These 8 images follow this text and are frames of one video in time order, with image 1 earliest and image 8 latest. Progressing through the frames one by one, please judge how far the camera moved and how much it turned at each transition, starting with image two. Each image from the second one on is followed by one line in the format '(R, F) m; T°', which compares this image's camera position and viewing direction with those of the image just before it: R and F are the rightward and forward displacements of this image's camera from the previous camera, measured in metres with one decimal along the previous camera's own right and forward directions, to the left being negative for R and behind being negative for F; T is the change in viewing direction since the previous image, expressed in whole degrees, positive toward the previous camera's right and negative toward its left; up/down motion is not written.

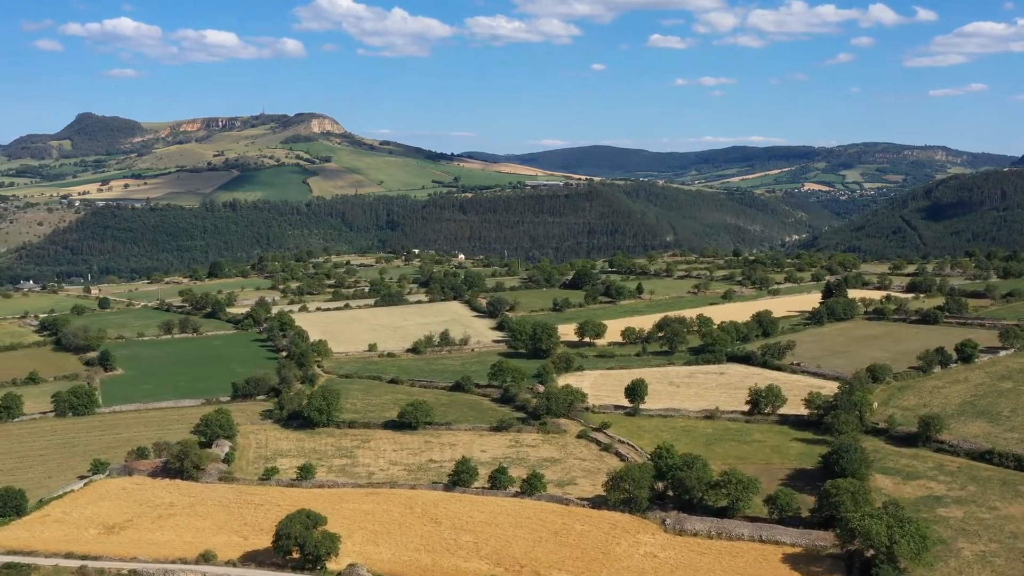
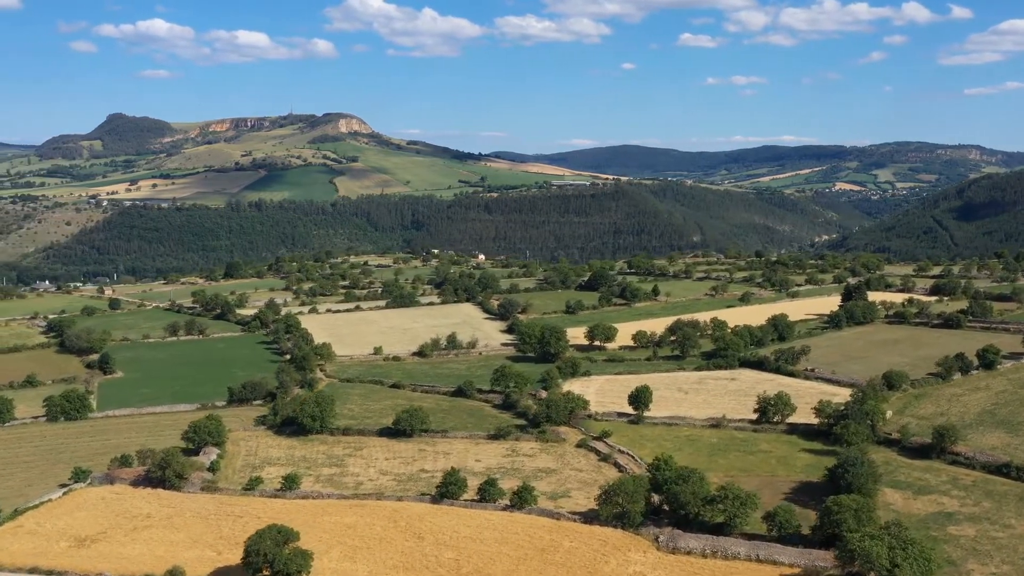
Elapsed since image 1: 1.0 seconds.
(+1.0, +1.0) m; -1°
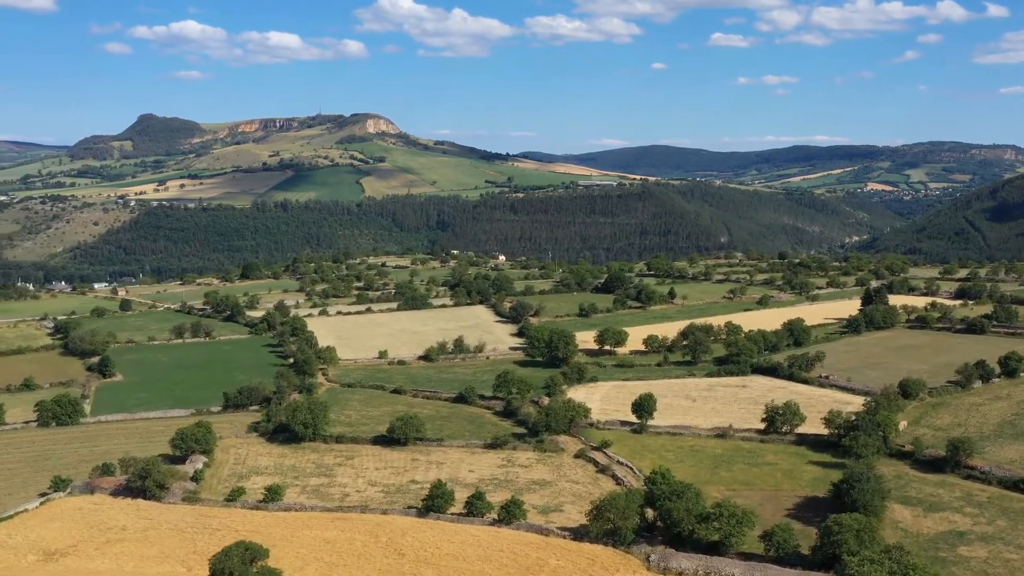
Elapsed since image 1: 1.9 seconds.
(+1.0, +1.0) m; -2°
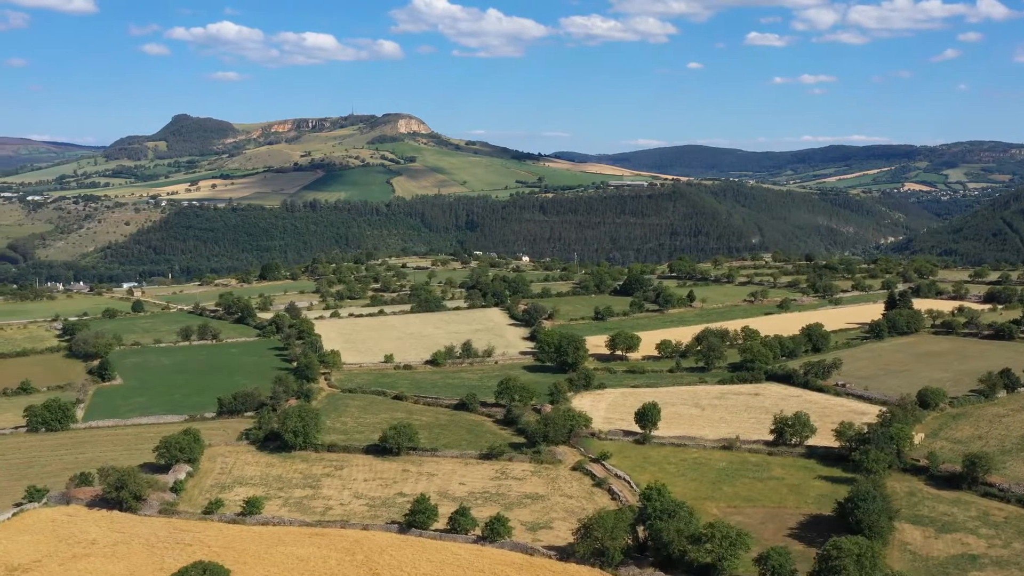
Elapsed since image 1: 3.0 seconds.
(+1.2, +1.1) m; -2°
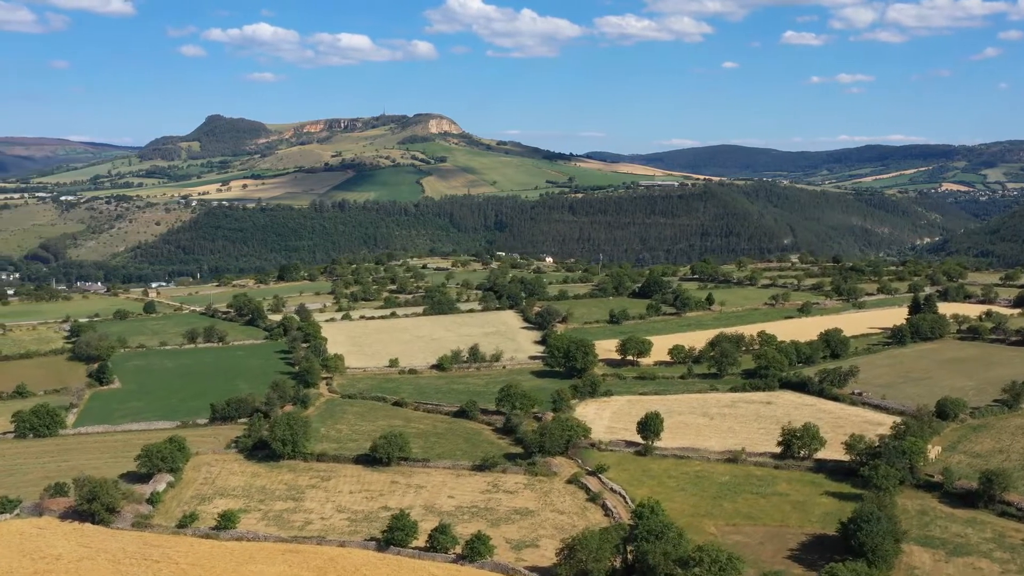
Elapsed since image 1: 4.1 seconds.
(+1.2, +1.1) m; -2°
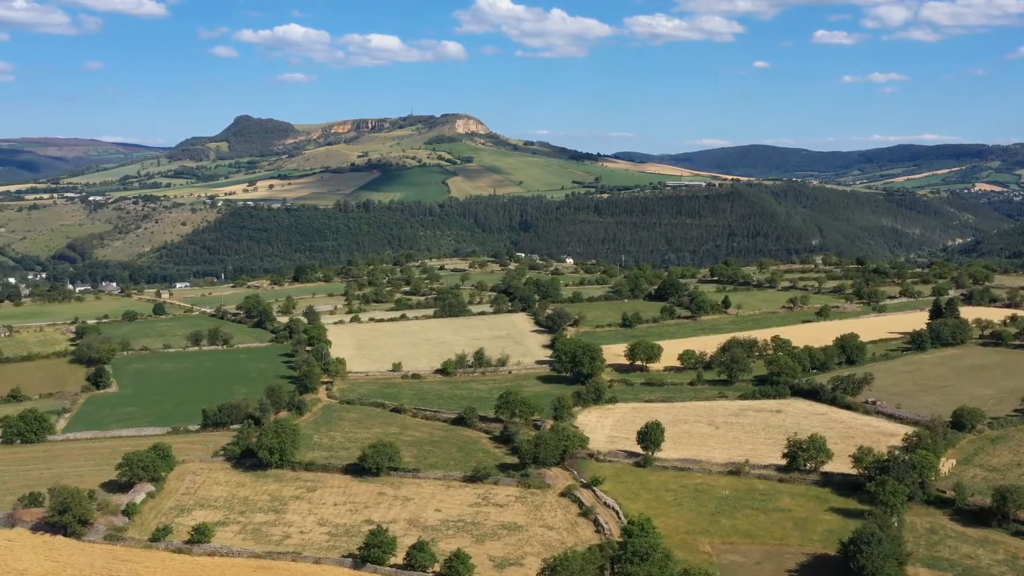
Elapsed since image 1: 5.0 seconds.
(+1.1, +1.0) m; -1°
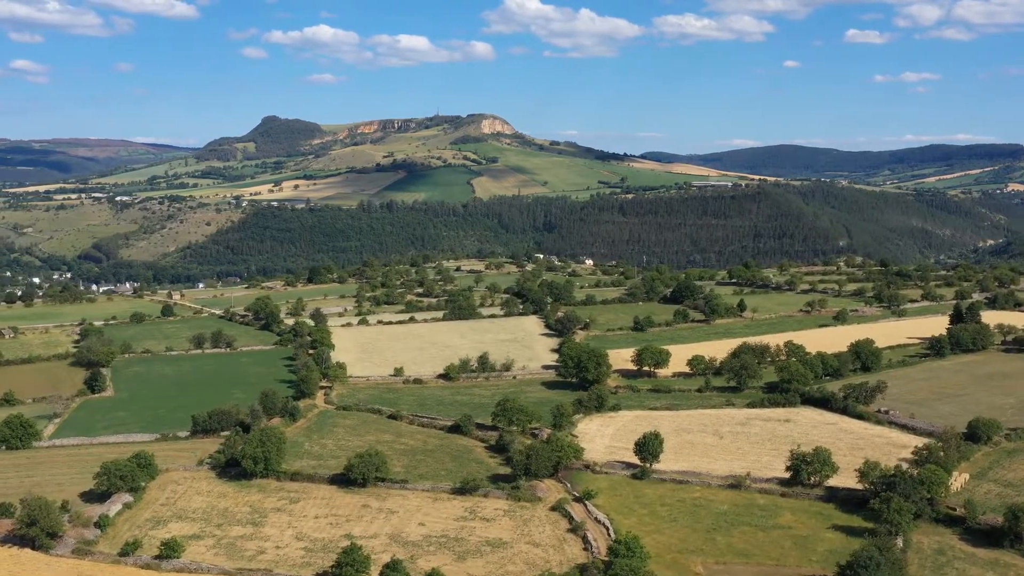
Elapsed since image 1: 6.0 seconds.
(+1.1, +1.0) m; -1°
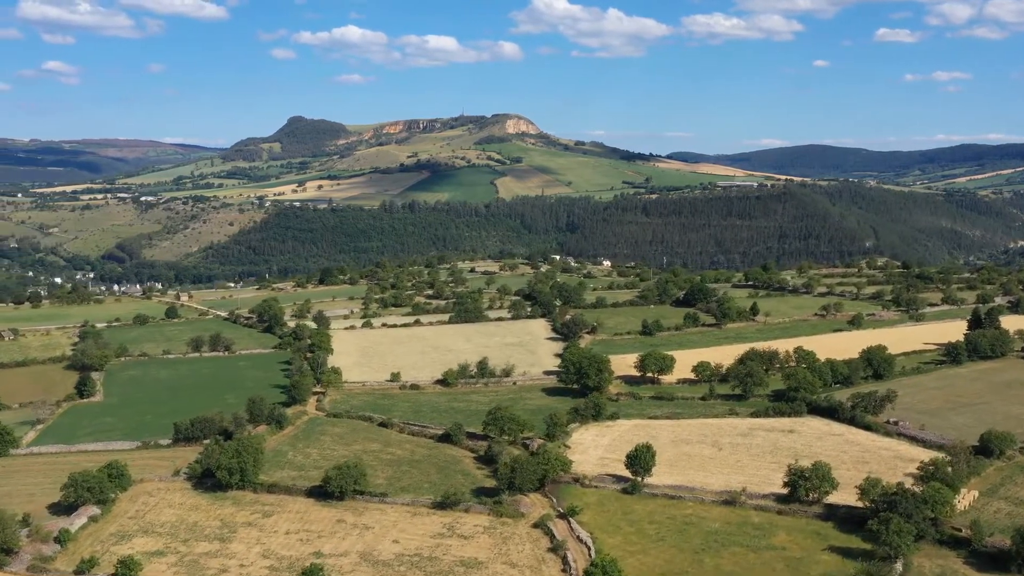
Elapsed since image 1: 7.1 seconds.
(+1.3, +1.1) m; -1°
